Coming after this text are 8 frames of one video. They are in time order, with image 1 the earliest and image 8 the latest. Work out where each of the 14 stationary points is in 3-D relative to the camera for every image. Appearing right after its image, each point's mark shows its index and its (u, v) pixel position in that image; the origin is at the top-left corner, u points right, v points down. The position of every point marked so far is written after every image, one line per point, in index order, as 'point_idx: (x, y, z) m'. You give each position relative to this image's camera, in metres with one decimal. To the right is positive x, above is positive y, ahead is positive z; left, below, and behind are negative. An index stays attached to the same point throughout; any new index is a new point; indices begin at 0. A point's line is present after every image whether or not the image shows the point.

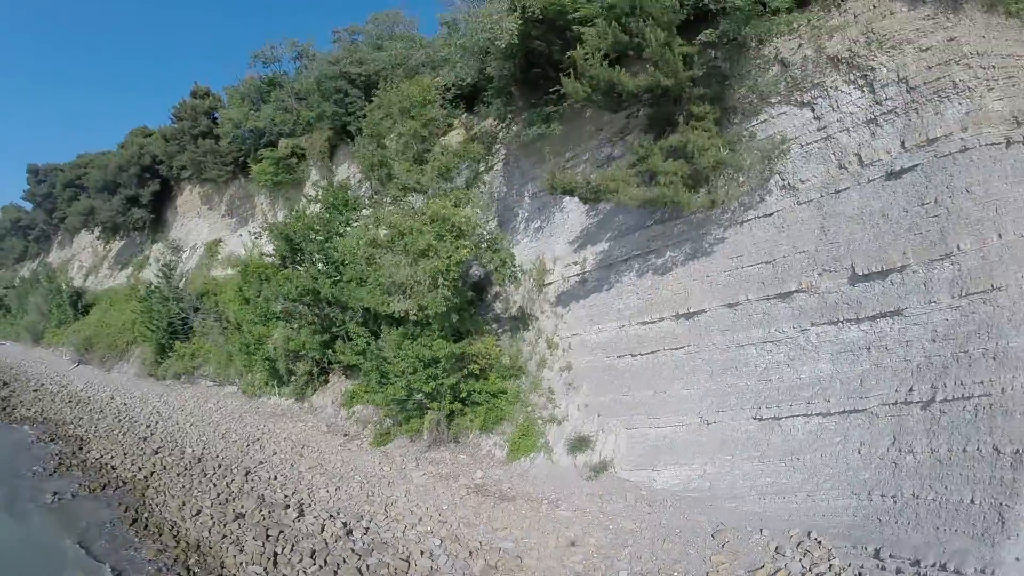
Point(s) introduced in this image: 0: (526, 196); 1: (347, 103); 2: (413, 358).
0: (+0.3, +1.8, +8.1) m
1: (-4.1, +4.6, +13.2) m
2: (-1.3, -1.0, +7.1) m
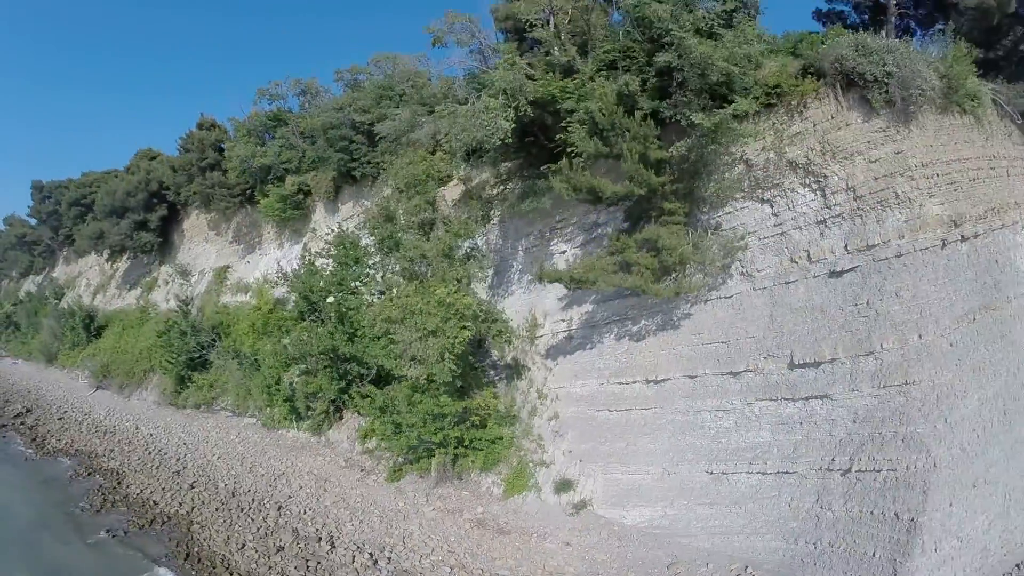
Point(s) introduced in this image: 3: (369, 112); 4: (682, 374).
0: (+0.2, +0.9, +9.1) m
1: (-4.3, +3.7, +14.2) m
2: (-1.4, -1.9, +8.1) m
3: (-3.7, +4.7, +13.6) m
4: (+2.3, -1.2, +6.8) m
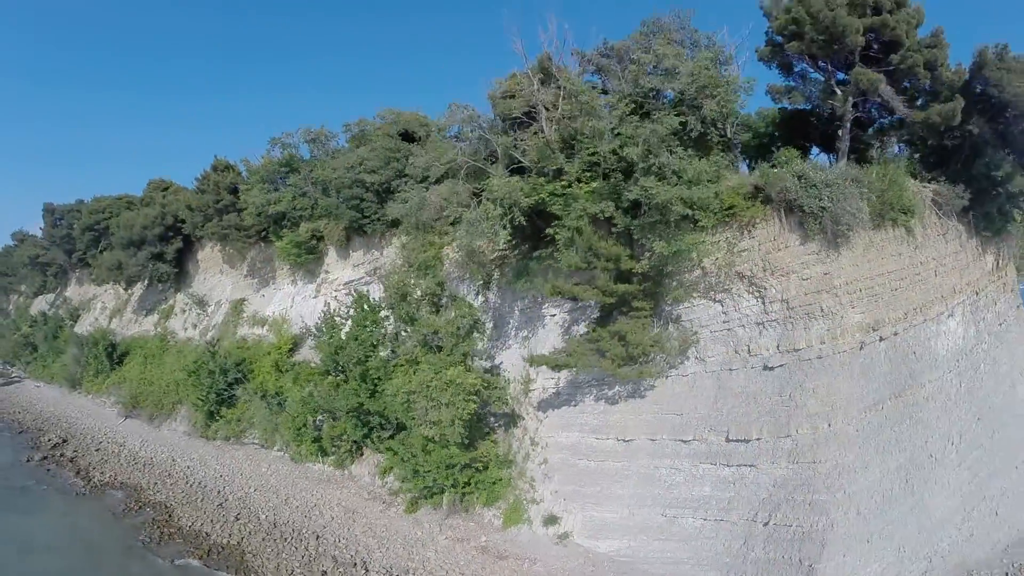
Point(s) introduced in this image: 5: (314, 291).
0: (+0.1, -0.4, +10.8) m
1: (-4.5, +2.4, +15.8) m
2: (-1.4, -3.2, +9.8) m
3: (-3.9, +3.4, +15.2) m
4: (+2.2, -2.5, +8.5) m
5: (-7.2, -0.1, +18.9) m
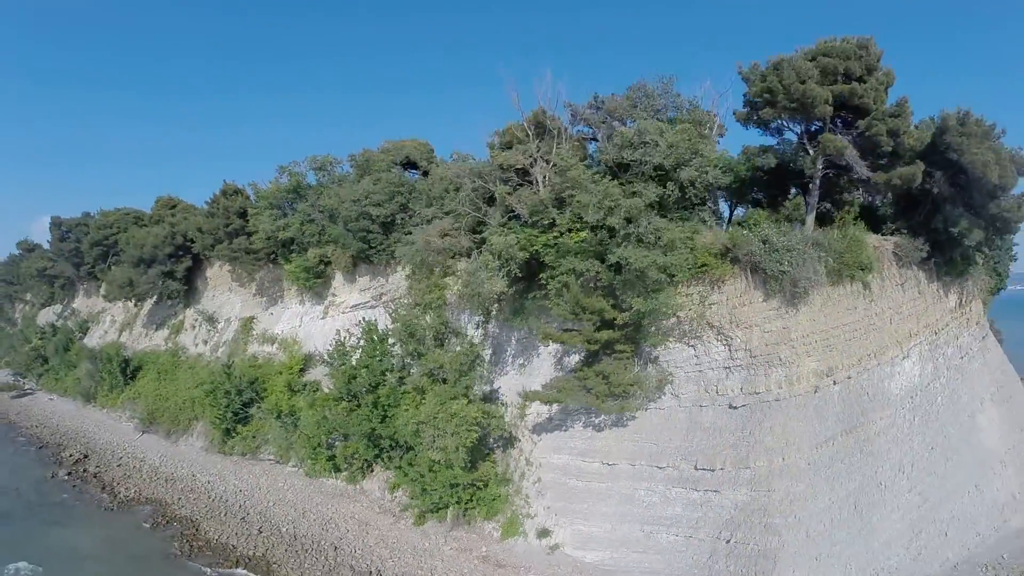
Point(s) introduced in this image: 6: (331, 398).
0: (0.0, -1.2, +11.9) m
1: (-4.6, +1.6, +16.9) m
2: (-1.5, -4.0, +10.9) m
3: (-4.0, +2.5, +16.4) m
4: (+2.2, -3.3, +9.7) m
5: (-7.3, -0.9, +20.1) m
6: (-4.9, -3.2, +14.3) m
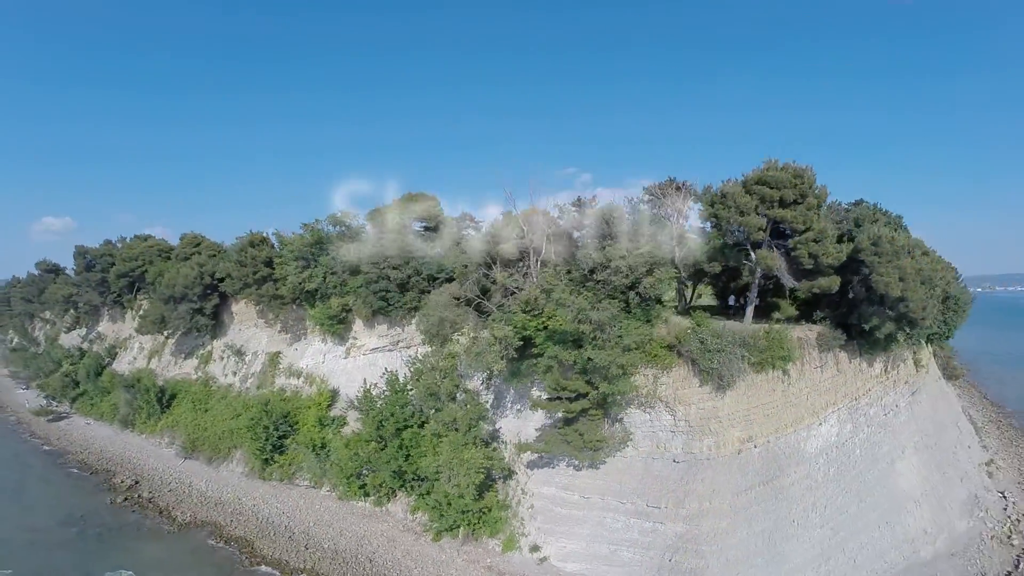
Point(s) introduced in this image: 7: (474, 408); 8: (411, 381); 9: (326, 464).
0: (0.0, -3.0, +14.9) m
1: (-4.8, -0.3, +19.9) m
2: (-1.5, -5.9, +13.9) m
3: (-4.1, +0.7, +19.4) m
4: (+2.1, -5.0, +12.8) m
5: (-7.4, -2.8, +23.1) m
6: (-4.9, -5.1, +17.3) m
7: (-1.0, -3.3, +14.3) m
8: (-3.3, -3.2, +17.3) m
9: (-7.1, -6.6, +19.7) m
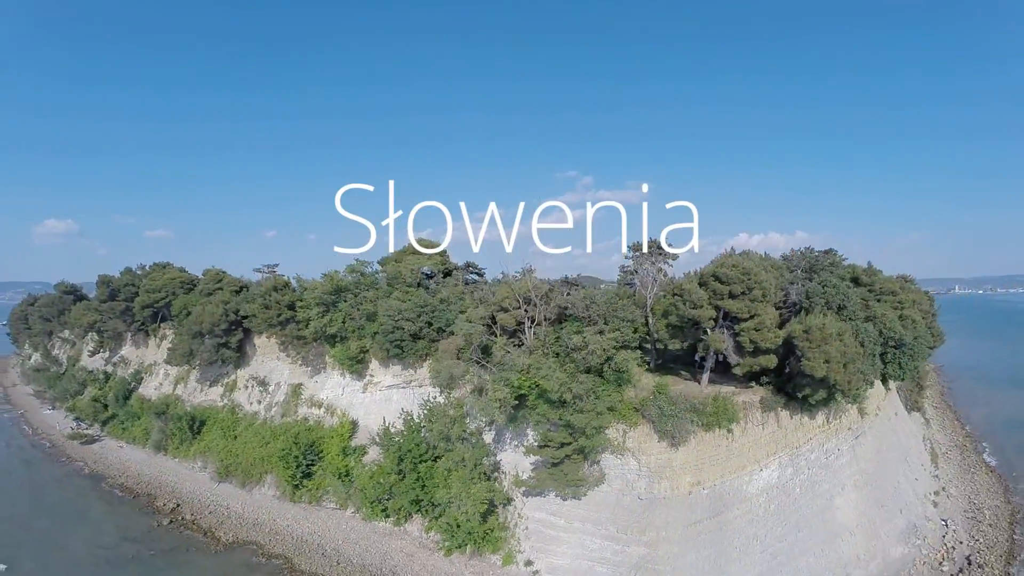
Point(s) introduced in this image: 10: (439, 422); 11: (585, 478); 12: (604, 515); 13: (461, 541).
0: (-0.1, -5.0, +18.1) m
1: (-4.9, -2.5, +23.1) m
2: (-1.5, -7.9, +17.0) m
3: (-4.3, -1.4, +22.5) m
4: (+2.0, -7.0, +15.9) m
5: (-7.6, -5.0, +26.2) m
6: (-5.0, -7.2, +20.4) m
7: (-1.1, -5.4, +17.4) m
8: (-3.4, -5.3, +20.4) m
9: (-7.2, -8.8, +22.8) m
10: (-2.5, -4.6, +17.9) m
11: (+2.1, -5.6, +15.2) m
12: (+2.7, -6.6, +15.6) m
13: (-1.7, -8.1, +16.7) m
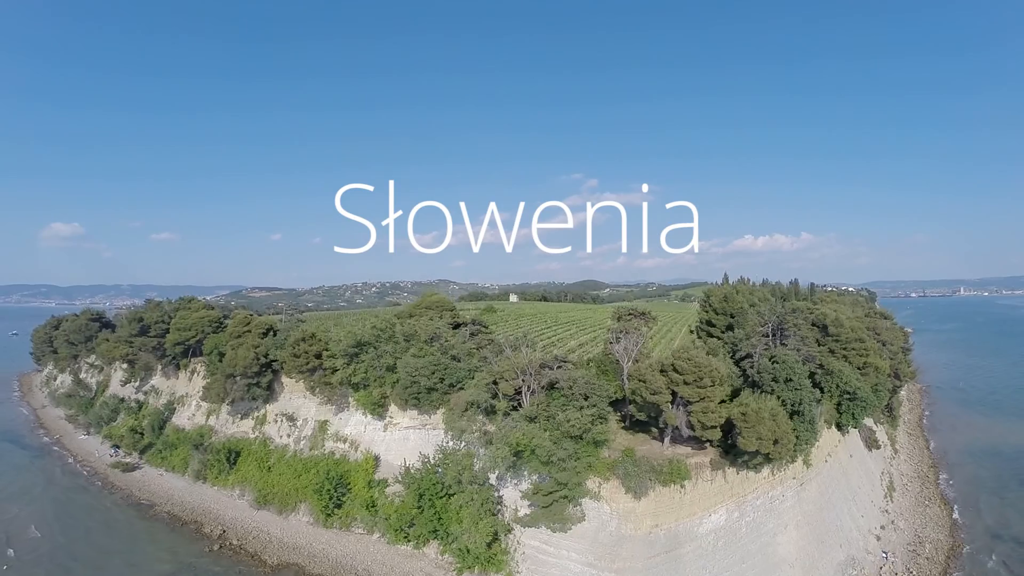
0: (-0.1, -7.9, +22.1) m
1: (-4.9, -5.5, +27.1) m
2: (-1.5, -10.8, +21.1) m
3: (-4.3, -4.4, +26.6) m
4: (+2.1, -9.9, +19.9) m
5: (-7.5, -8.1, +30.2) m
6: (-5.0, -10.1, +24.5) m
7: (-1.1, -8.3, +21.4) m
8: (-3.4, -8.2, +24.4) m
9: (-7.1, -11.8, +26.8) m
10: (-2.5, -7.5, +21.9) m
11: (+2.1, -8.4, +19.2) m
12: (+2.7, -9.4, +19.6) m
13: (-1.6, -11.0, +20.7) m
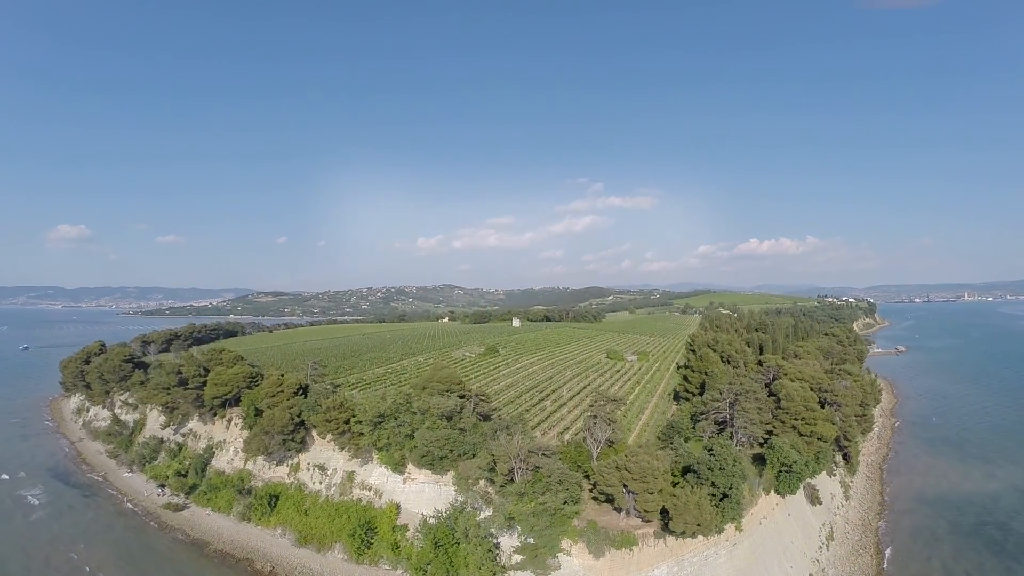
0: (-0.4, -13.1, +28.3) m
1: (-5.1, -10.8, +33.5) m
2: (-1.7, -16.1, +27.3) m
3: (-4.6, -9.8, +32.9) m
4: (+1.8, -15.0, +26.1) m
5: (-7.7, -13.5, +36.5) m
6: (-5.2, -15.5, +30.7) m
7: (-1.4, -13.5, +27.7) m
8: (-3.6, -13.6, +30.7) m
9: (-7.2, -17.2, +33.1) m
10: (-2.7, -12.8, +28.2) m
11: (+1.8, -13.5, +25.5) m
12: (+2.5, -14.6, +25.8) m
13: (-1.8, -16.2, +26.9) m
